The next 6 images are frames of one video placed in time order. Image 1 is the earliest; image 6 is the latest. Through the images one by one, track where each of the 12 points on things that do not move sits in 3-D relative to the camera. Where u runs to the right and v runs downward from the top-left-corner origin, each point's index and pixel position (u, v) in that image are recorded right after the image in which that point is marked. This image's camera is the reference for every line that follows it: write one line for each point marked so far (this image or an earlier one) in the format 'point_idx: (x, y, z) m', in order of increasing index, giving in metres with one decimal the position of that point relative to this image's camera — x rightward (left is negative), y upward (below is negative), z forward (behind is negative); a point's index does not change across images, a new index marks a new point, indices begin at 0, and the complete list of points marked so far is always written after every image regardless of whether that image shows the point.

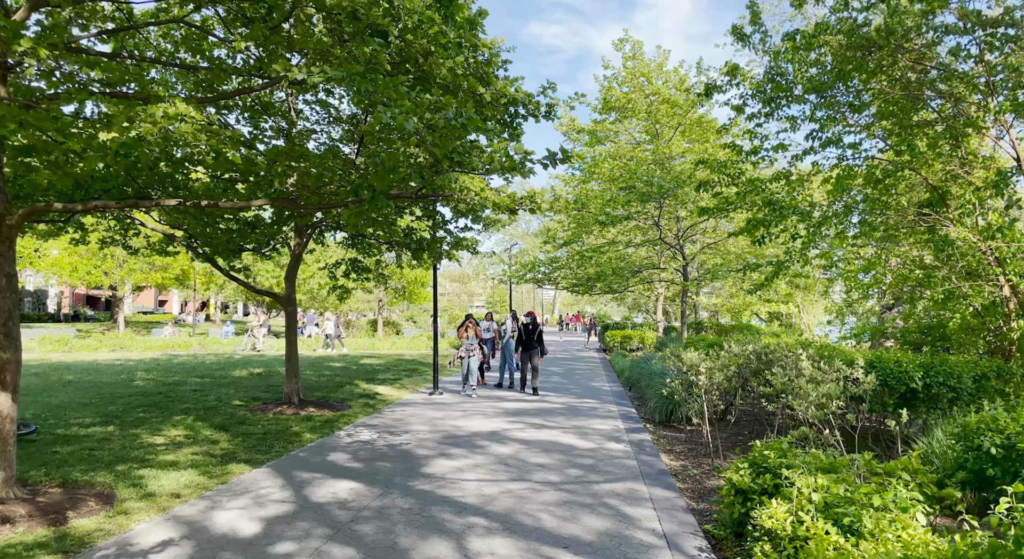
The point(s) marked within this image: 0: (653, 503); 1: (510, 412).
0: (+1.3, -2.1, +5.8) m
1: (0.0, -2.3, +10.6) m
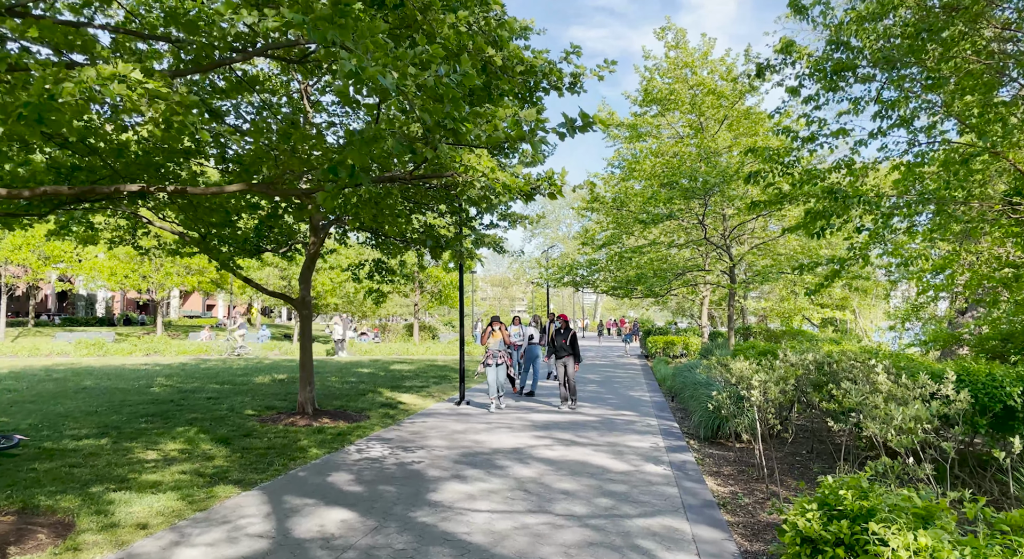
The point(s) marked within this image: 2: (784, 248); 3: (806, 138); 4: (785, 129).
0: (+1.5, -2.1, +4.8) m
1: (+0.4, -2.3, +9.7) m
2: (+8.2, +1.0, +18.4) m
3: (+4.9, +2.4, +10.0) m
4: (+4.6, +2.6, +10.3) m
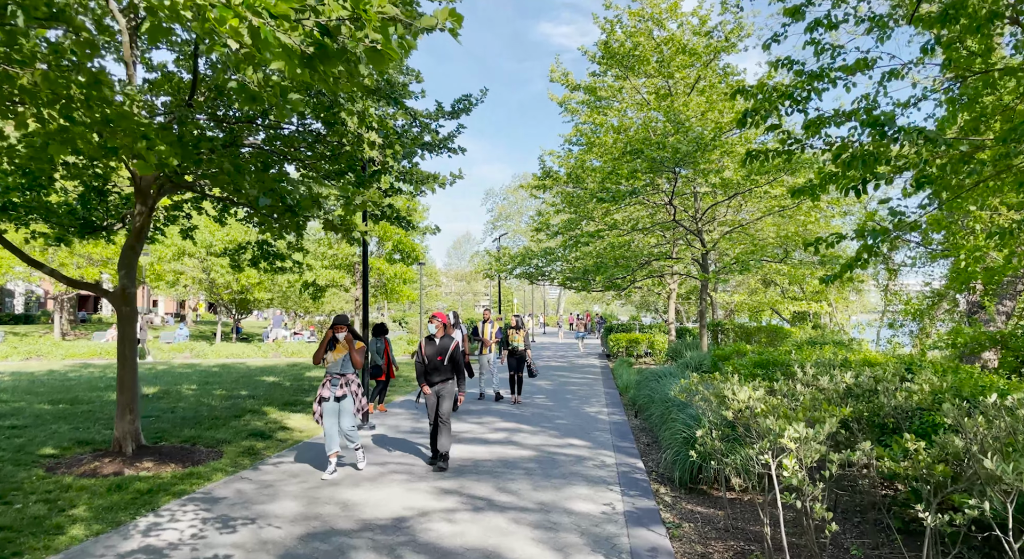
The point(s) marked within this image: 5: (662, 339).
0: (+0.6, -2.0, +2.1) m
1: (-0.7, -2.1, +6.9) m
2: (+6.6, +1.2, +16.0) m
3: (+3.7, +2.5, +7.4) m
4: (+3.5, +2.8, +7.7) m
5: (+4.8, -1.9, +19.6) m
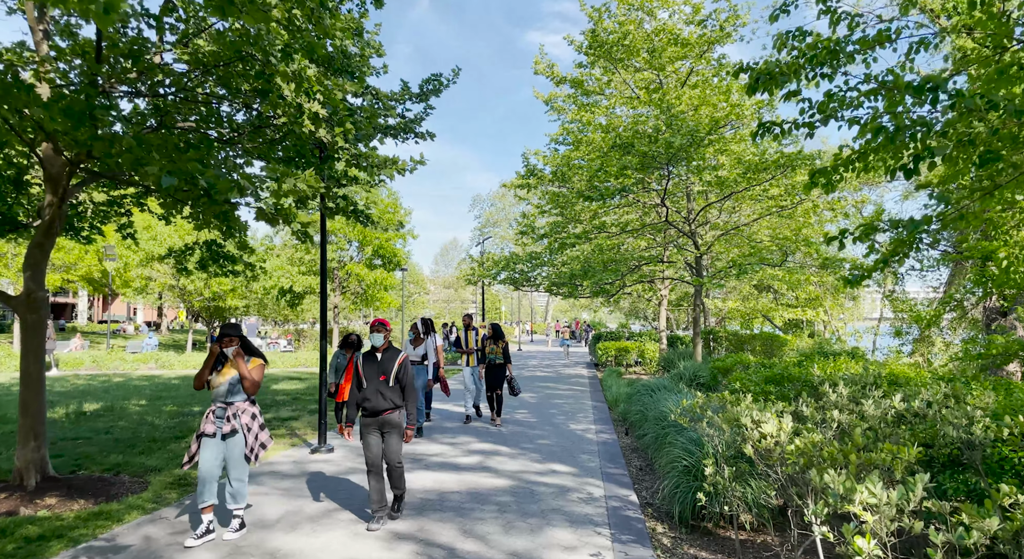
0: (+0.4, -1.9, +1.1) m
1: (-1.0, -2.1, +5.9) m
2: (+6.1, +1.1, +15.1) m
3: (+3.4, +2.5, +6.5) m
4: (+3.2, +2.7, +6.8) m
5: (+4.3, -2.1, +18.6) m
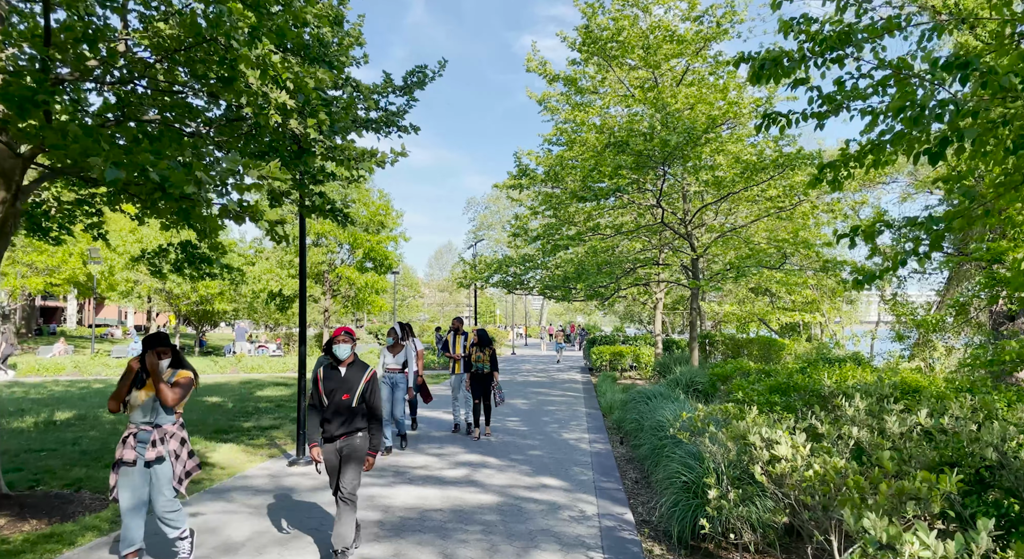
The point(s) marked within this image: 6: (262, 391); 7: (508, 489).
0: (+0.3, -1.9, +0.7) m
1: (-1.1, -2.2, +5.4) m
2: (+5.9, +1.0, +14.8) m
3: (+3.3, +2.5, +6.2) m
4: (+3.0, +2.7, +6.5) m
5: (+4.1, -2.2, +18.3) m
6: (-6.2, -2.7, +14.9) m
7: (0.0, -2.2, +6.5) m
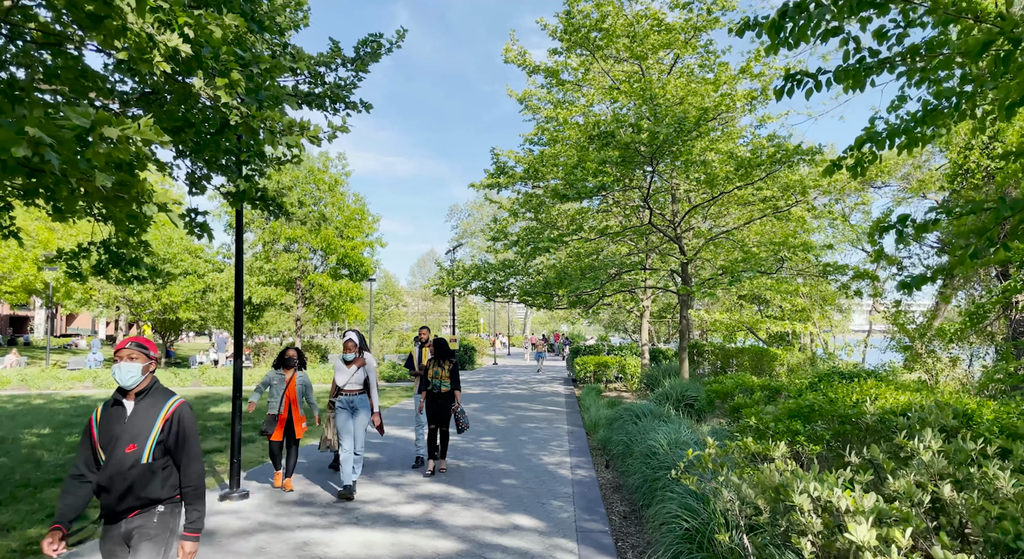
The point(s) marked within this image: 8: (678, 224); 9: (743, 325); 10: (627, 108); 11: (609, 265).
0: (+0.2, -1.8, -0.4) m
1: (-1.4, -2.2, +4.4) m
2: (+5.4, +0.9, +13.9) m
3: (+3.0, +2.5, +5.3) m
4: (+2.7, +2.7, +5.6) m
5: (+3.5, -2.4, +17.3) m
6: (-6.7, -2.9, +13.7) m
7: (-0.3, -2.2, +5.4) m
8: (+3.7, +1.2, +13.5) m
9: (+6.6, -1.3, +17.3) m
10: (+2.3, +3.4, +12.0) m
11: (+2.2, +0.3, +13.6) m
